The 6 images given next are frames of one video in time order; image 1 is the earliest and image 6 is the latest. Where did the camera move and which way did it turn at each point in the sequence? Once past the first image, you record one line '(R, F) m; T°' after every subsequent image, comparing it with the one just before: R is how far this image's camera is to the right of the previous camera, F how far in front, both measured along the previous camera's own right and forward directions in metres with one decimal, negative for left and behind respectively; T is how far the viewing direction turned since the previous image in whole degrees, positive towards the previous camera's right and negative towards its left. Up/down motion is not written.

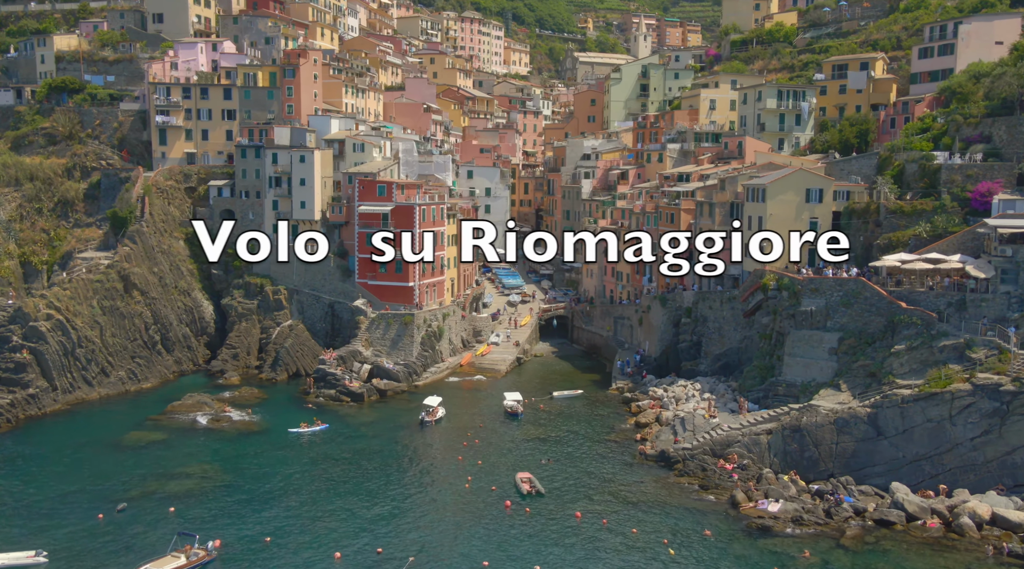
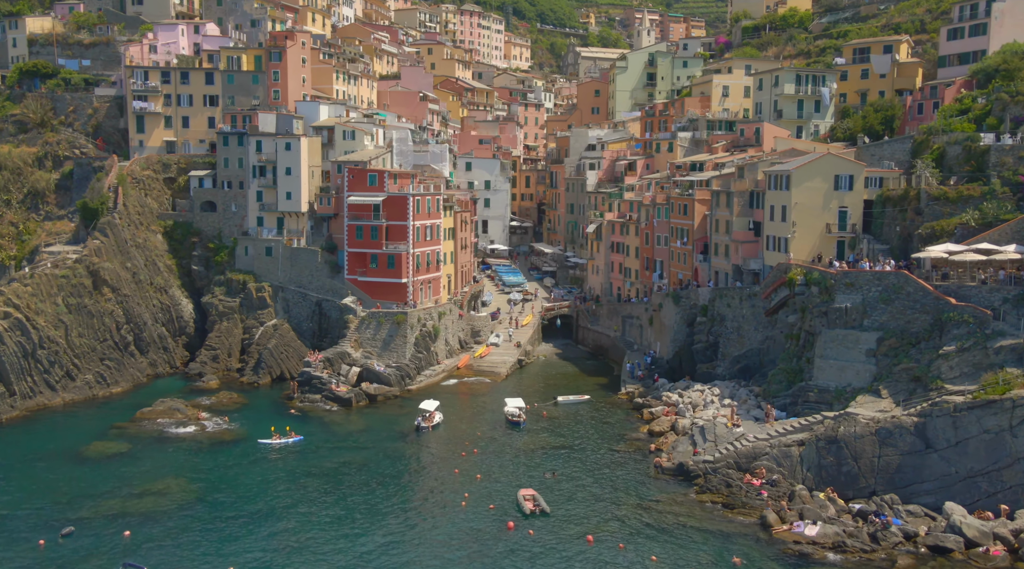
(0.0, +6.6) m; 0°
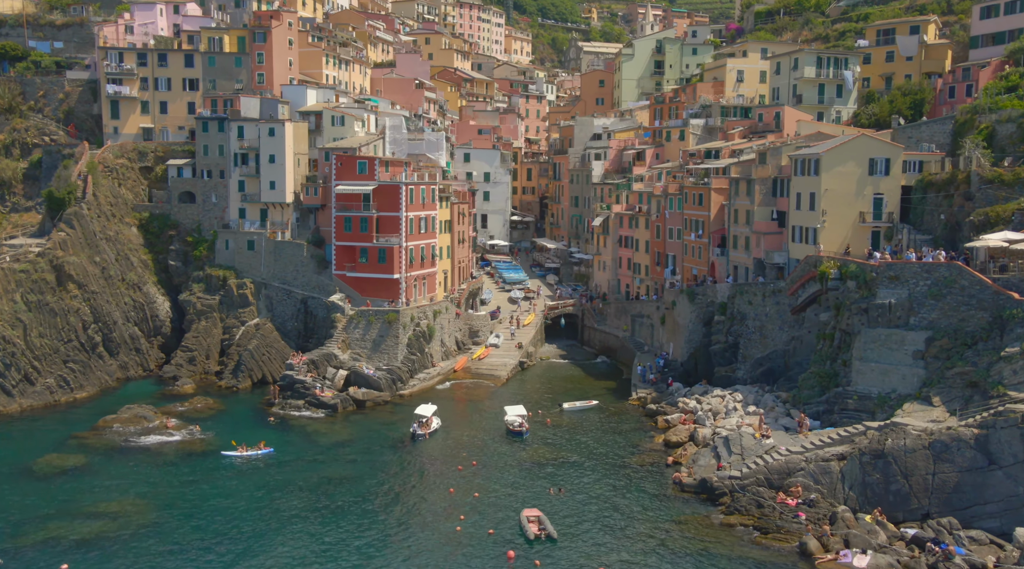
(0.0, +6.6) m; 0°
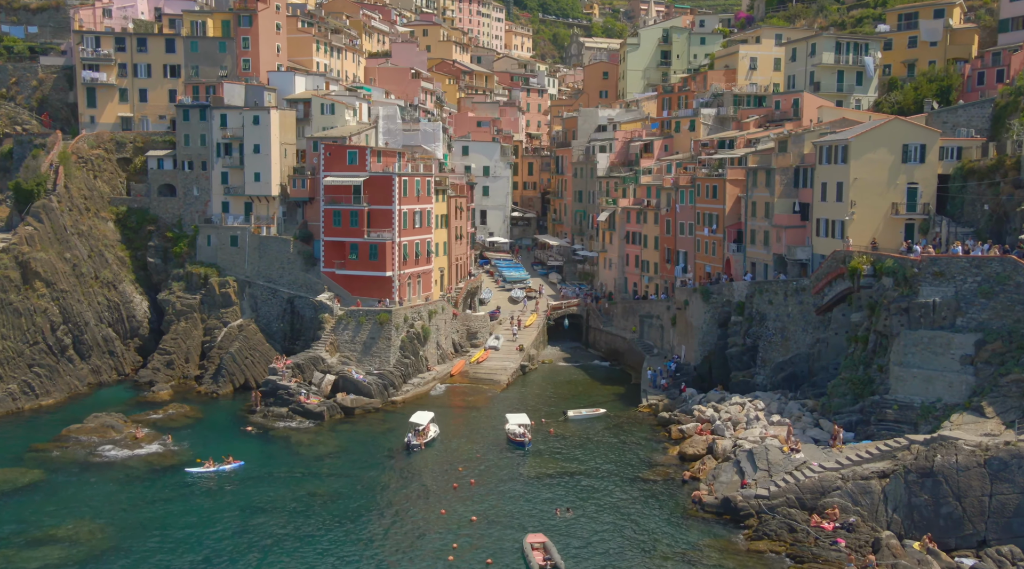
(0.0, +5.3) m; 0°
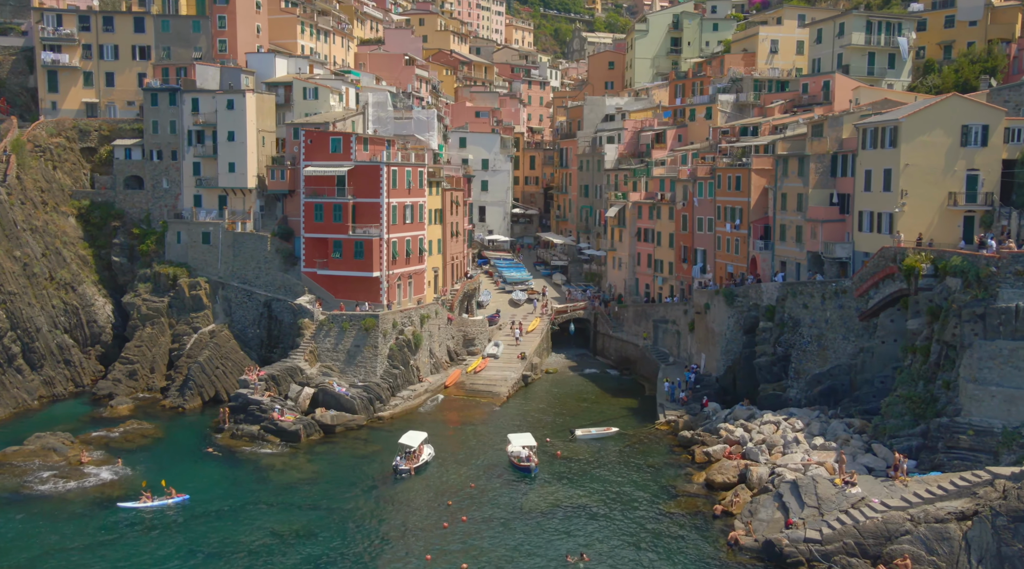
(0.0, +7.5) m; 0°
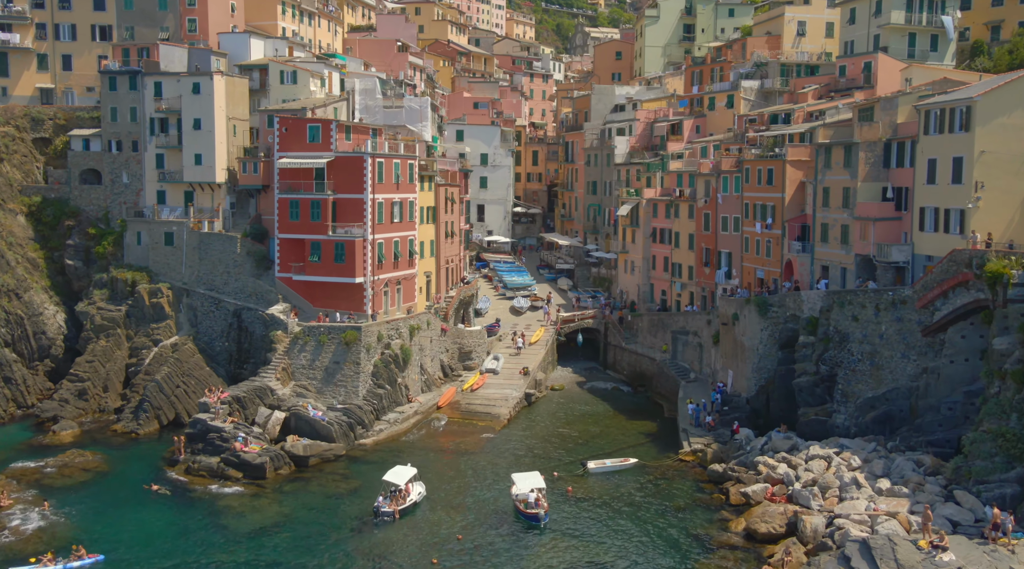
(-0.1, +8.1) m; 0°
